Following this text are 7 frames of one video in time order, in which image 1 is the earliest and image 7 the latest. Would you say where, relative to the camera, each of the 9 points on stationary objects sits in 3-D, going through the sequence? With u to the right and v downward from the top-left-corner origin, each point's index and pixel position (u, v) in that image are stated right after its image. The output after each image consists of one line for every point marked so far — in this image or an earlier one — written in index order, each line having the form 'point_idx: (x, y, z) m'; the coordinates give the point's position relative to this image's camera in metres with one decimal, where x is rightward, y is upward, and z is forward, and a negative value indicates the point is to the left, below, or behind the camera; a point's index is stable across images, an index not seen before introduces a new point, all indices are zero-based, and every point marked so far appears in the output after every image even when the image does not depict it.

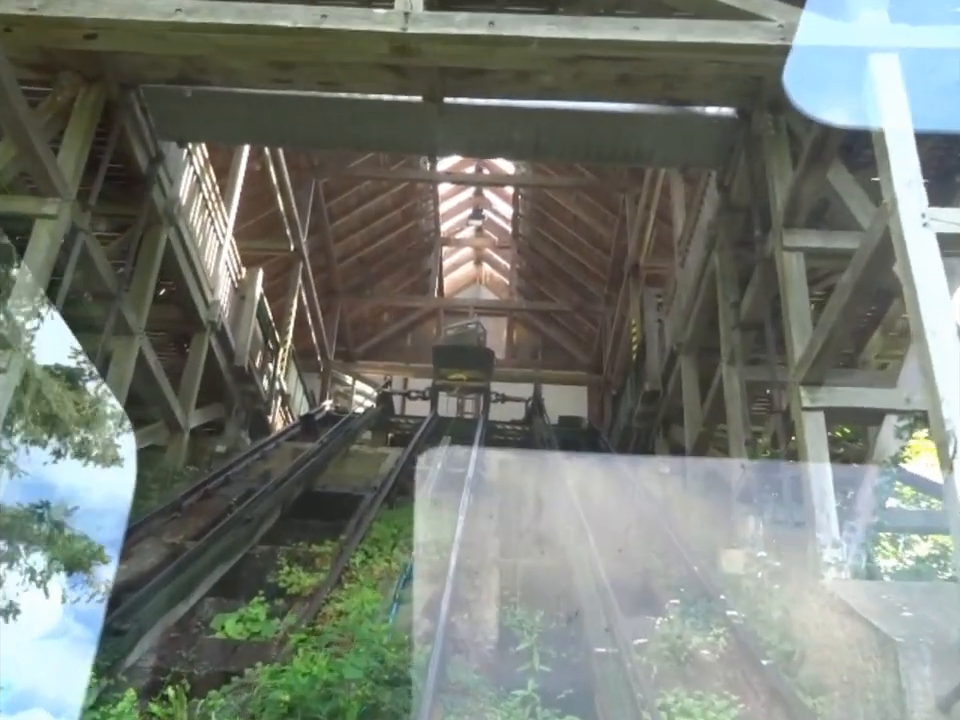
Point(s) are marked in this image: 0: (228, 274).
0: (-2.6, +0.9, +9.8) m
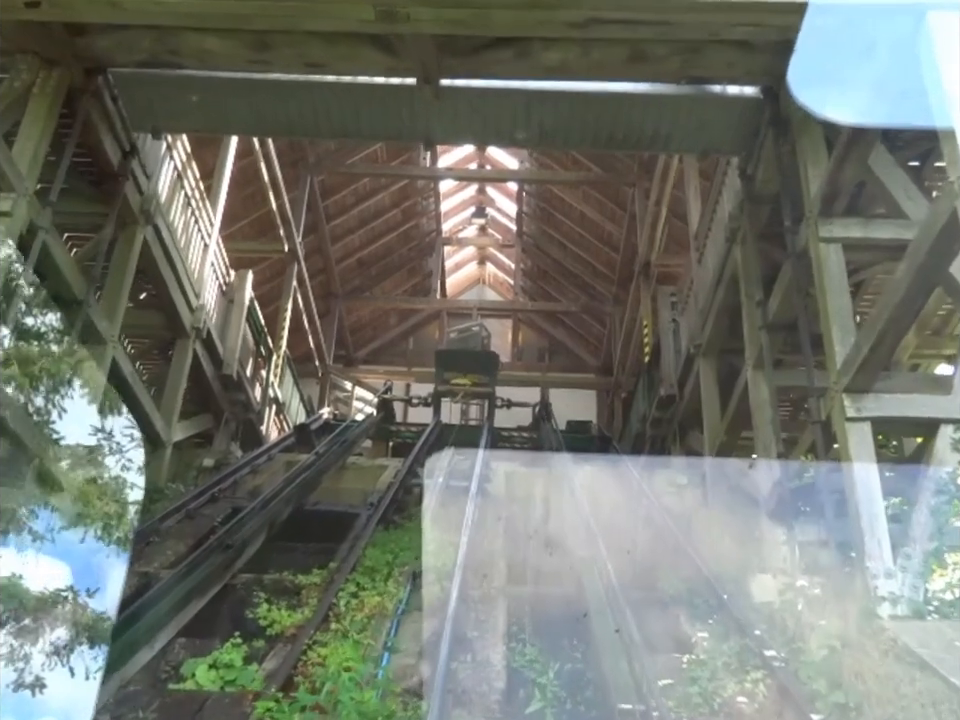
0: (-2.6, +0.8, +9.2) m
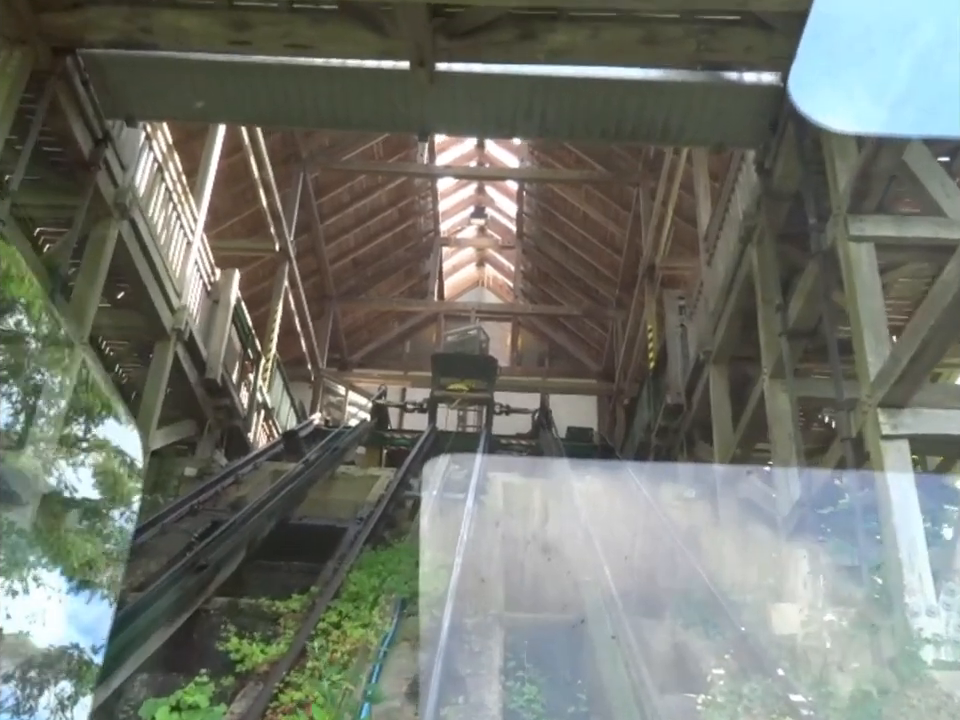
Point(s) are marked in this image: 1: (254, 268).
0: (-2.6, +0.8, +8.7) m
1: (-3.4, +1.3, +13.9) m
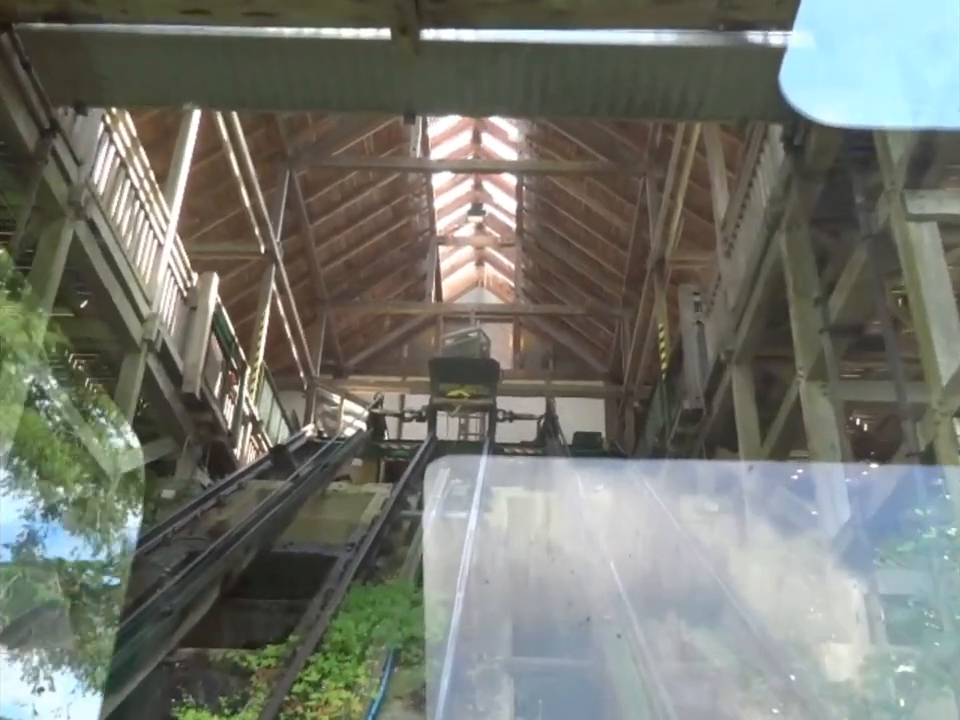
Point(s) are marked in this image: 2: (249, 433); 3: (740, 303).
0: (-2.6, +0.7, +8.1) m
1: (-3.4, +1.1, +13.2) m
2: (-2.4, -0.8, +10.2) m
3: (+1.9, +0.4, +7.1) m
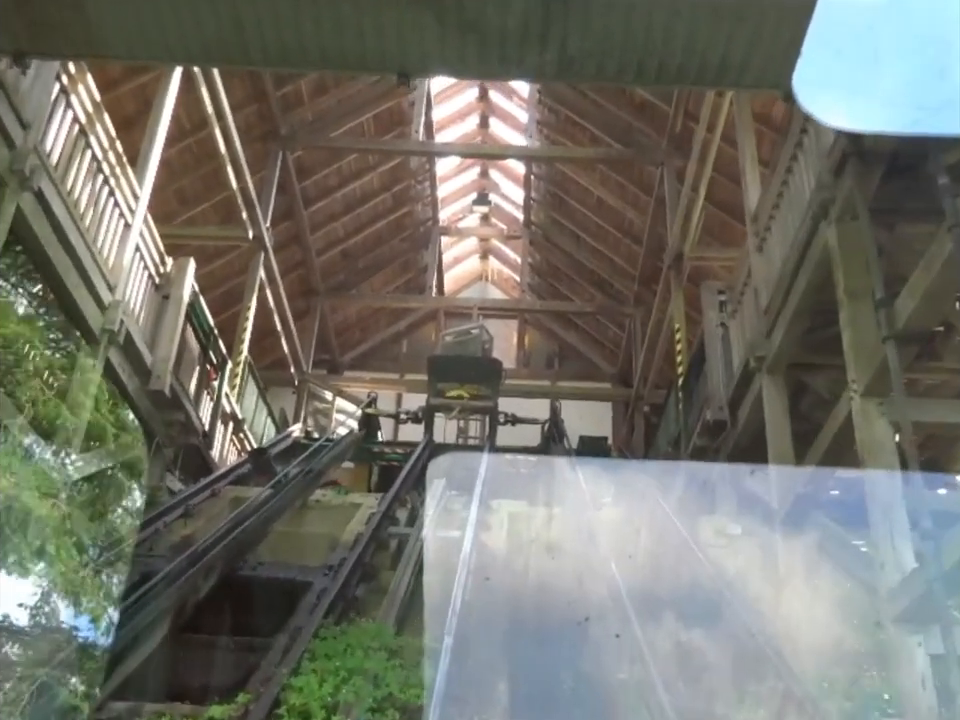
0: (-2.6, +0.7, +7.3) m
1: (-3.4, +1.2, +12.4) m
2: (-2.5, -0.7, +9.4) m
3: (+1.9, +0.4, +6.3) m
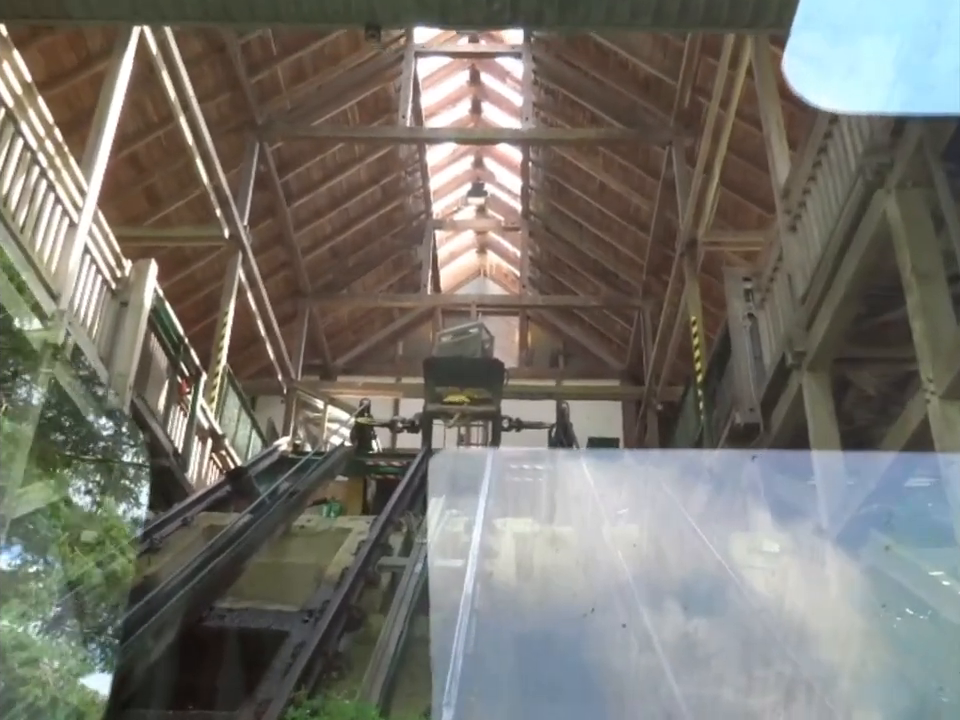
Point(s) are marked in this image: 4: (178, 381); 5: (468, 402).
0: (-2.6, +0.6, +6.5) m
1: (-3.4, +1.1, +11.6) m
2: (-2.4, -0.8, +8.6) m
3: (+1.9, +0.4, +5.5) m
4: (-2.5, -0.2, +7.9) m
5: (-0.1, -0.5, +11.4) m
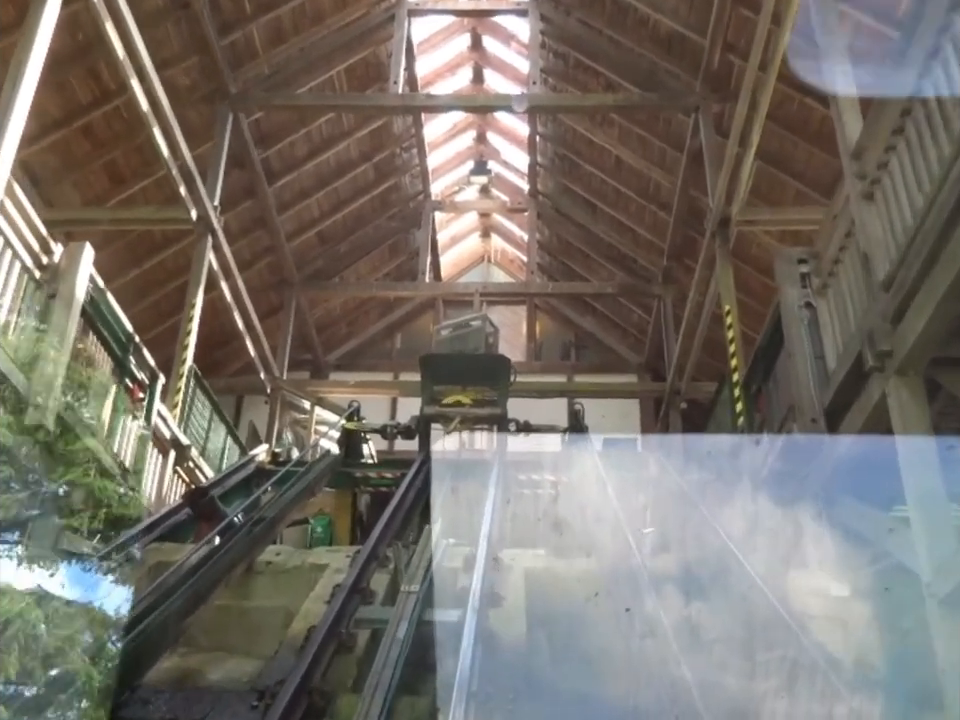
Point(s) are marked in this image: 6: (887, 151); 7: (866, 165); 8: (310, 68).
0: (-2.6, +0.6, +5.3) m
1: (-3.4, +1.1, +10.5) m
2: (-2.4, -0.8, +7.4) m
3: (+1.9, +0.4, +4.3) m
4: (-2.5, -0.2, +6.8) m
5: (-0.1, -0.4, +10.2) m
6: (+2.0, +1.0, +4.6) m
7: (+2.0, +1.0, +4.8) m
8: (-1.8, +3.1, +10.2) m
